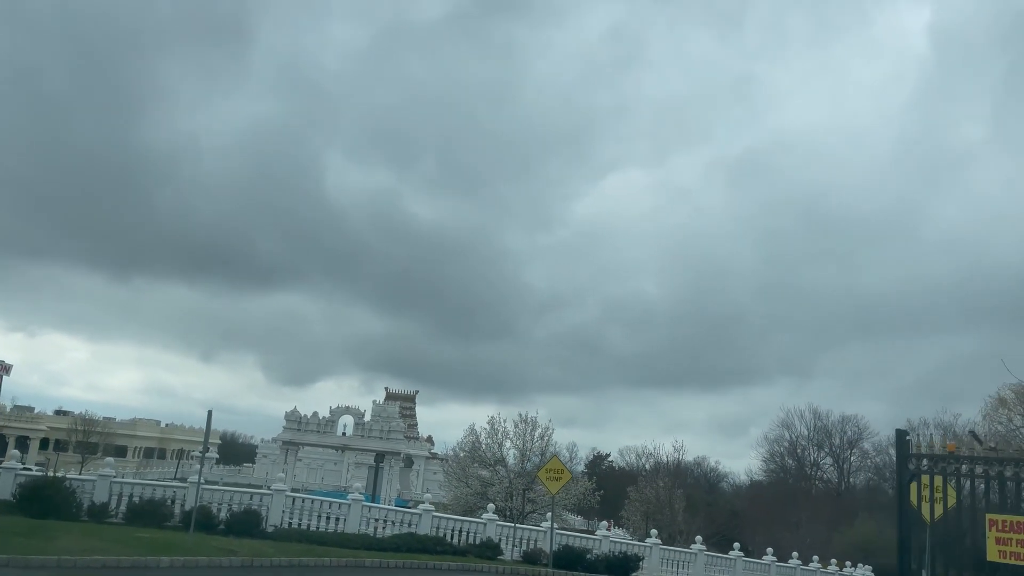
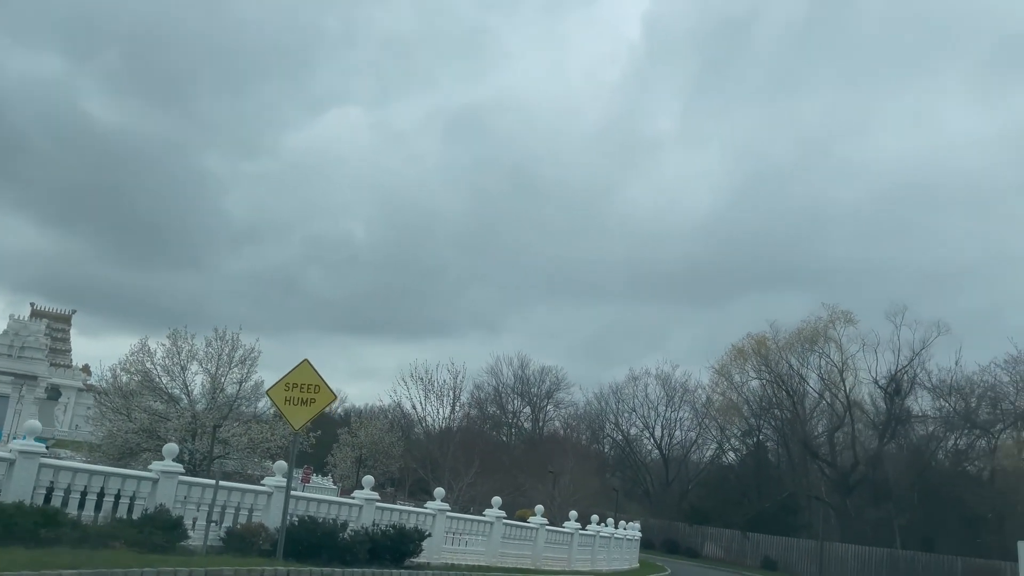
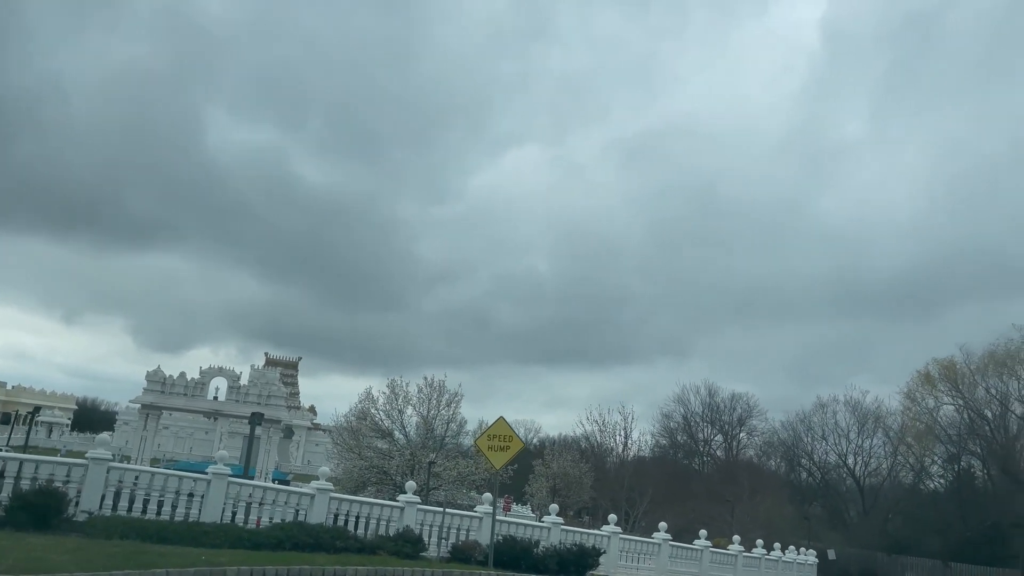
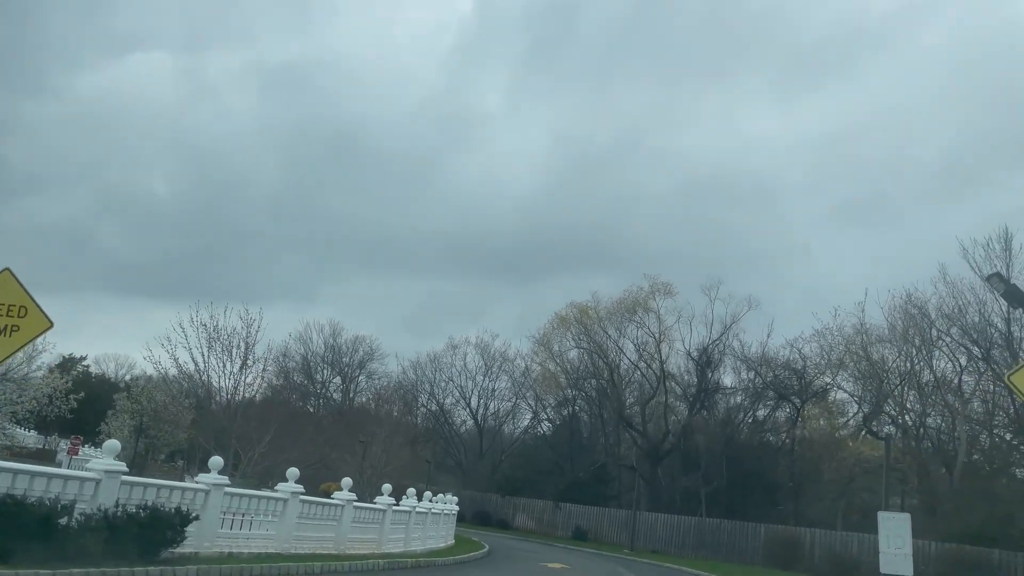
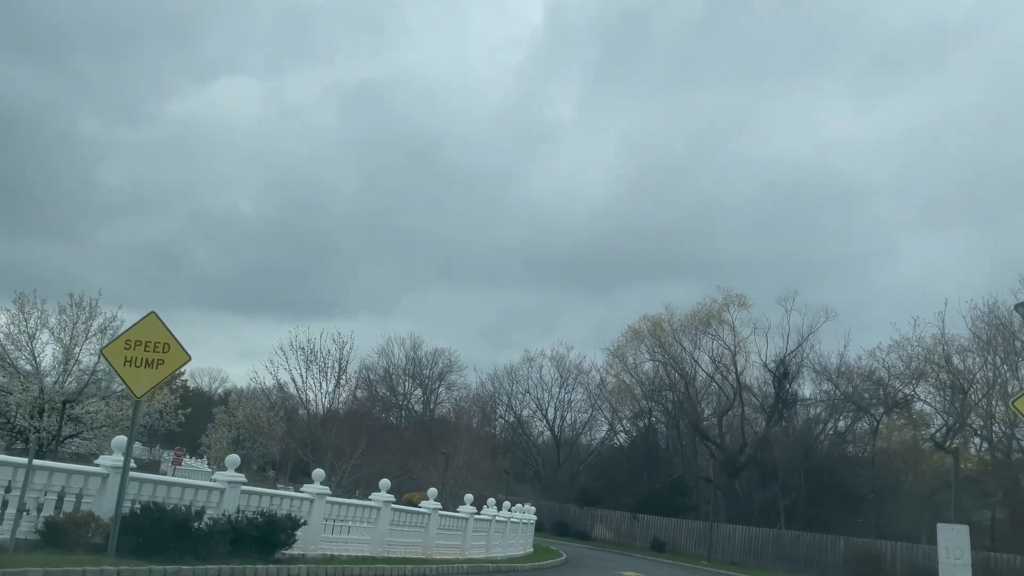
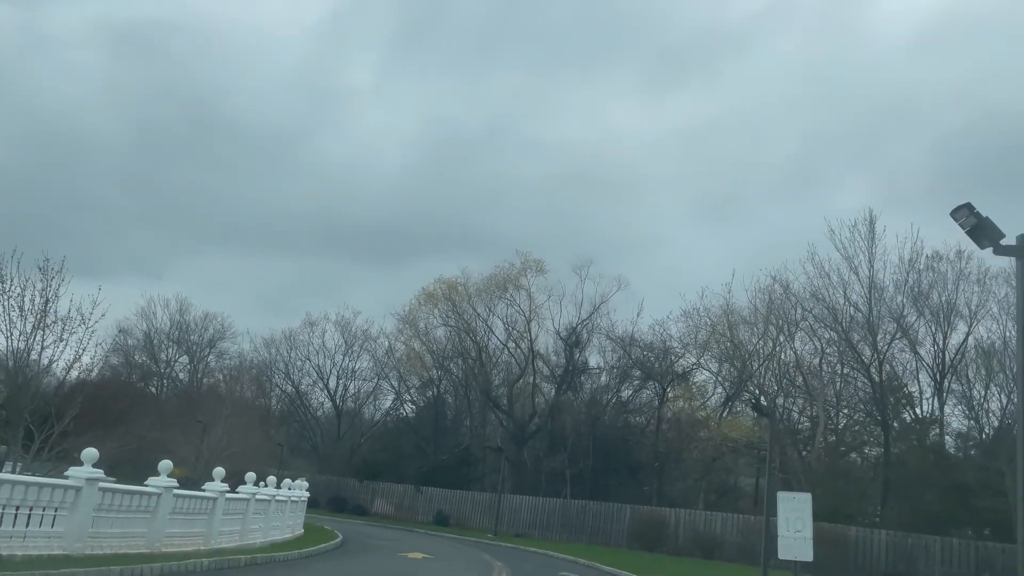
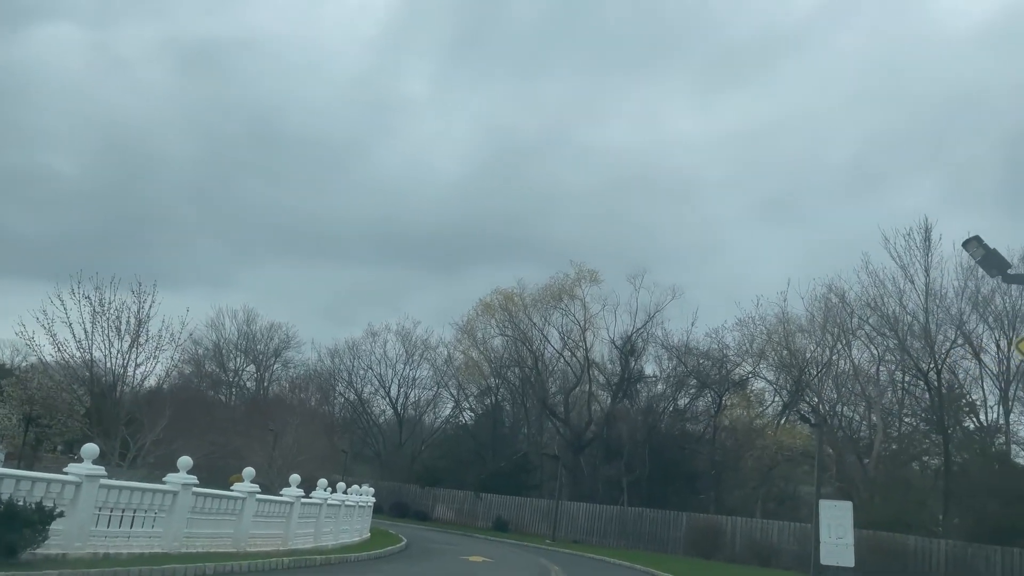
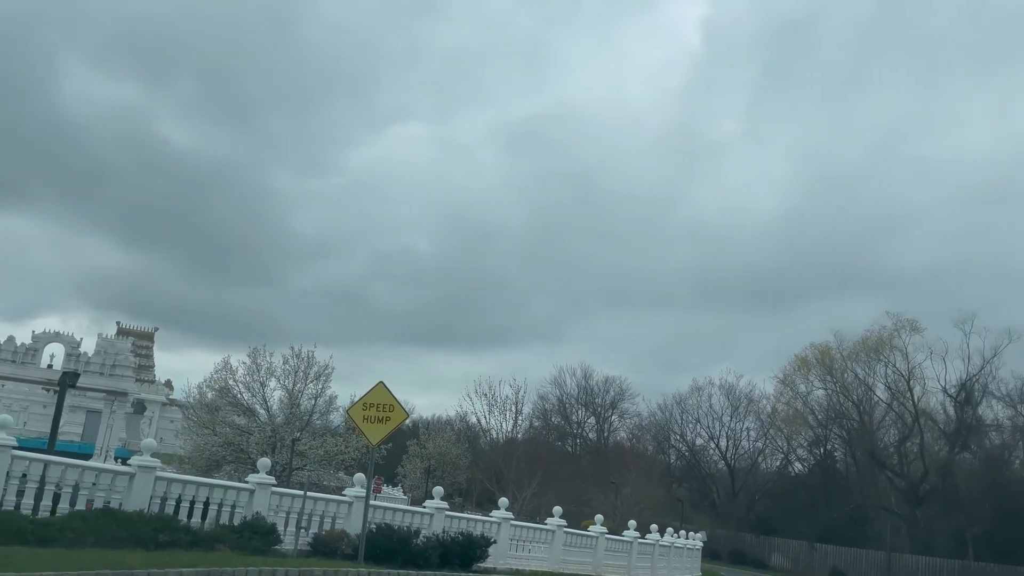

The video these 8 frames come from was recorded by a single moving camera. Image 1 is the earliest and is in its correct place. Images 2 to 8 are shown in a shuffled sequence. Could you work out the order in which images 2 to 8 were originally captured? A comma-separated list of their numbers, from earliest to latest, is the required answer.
3, 8, 2, 5, 4, 7, 6
